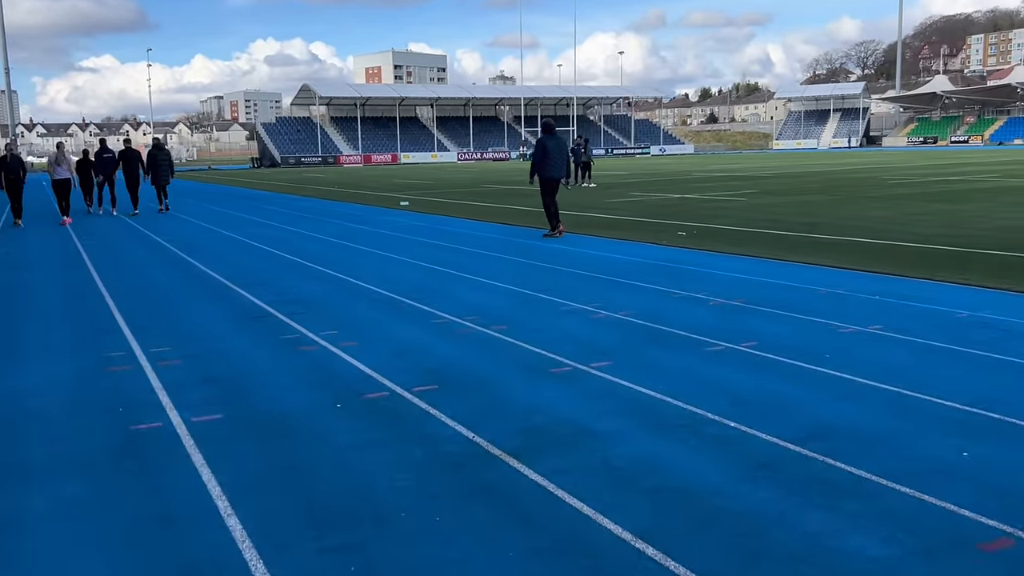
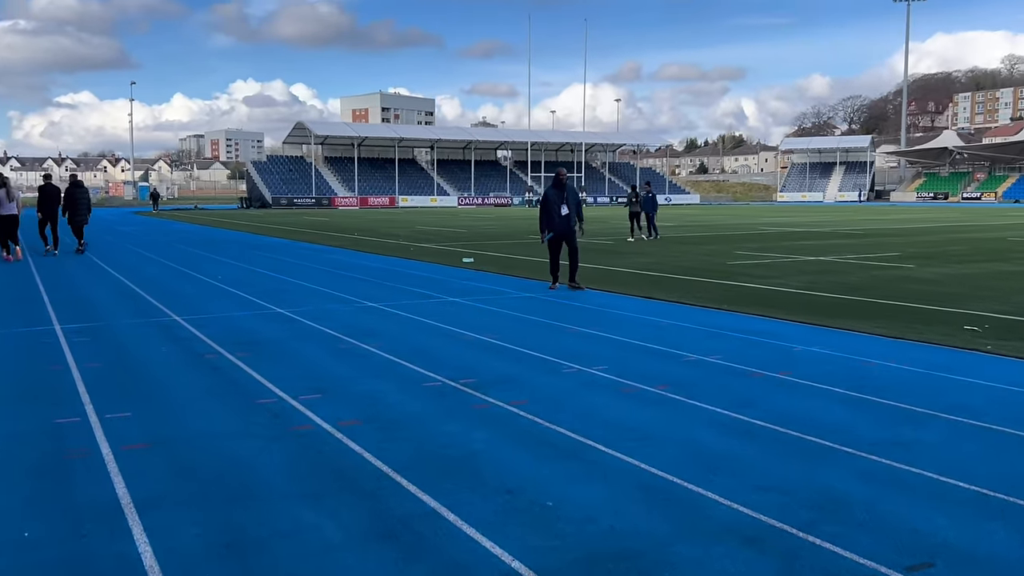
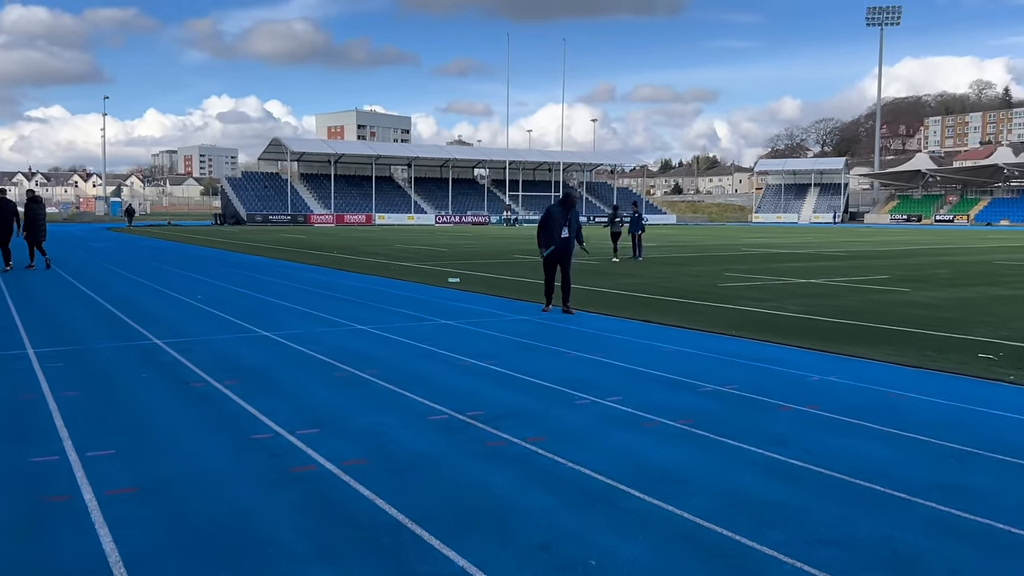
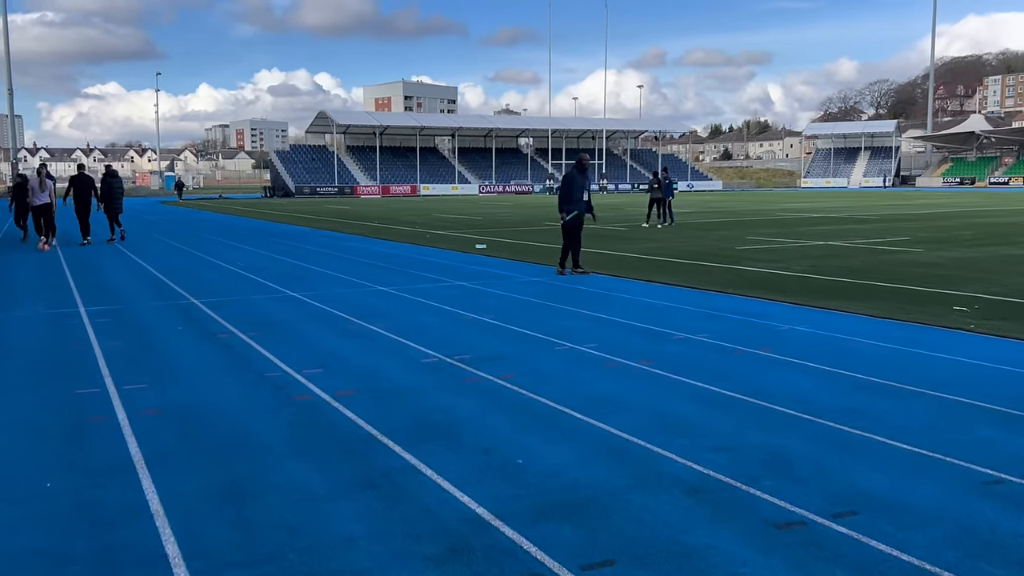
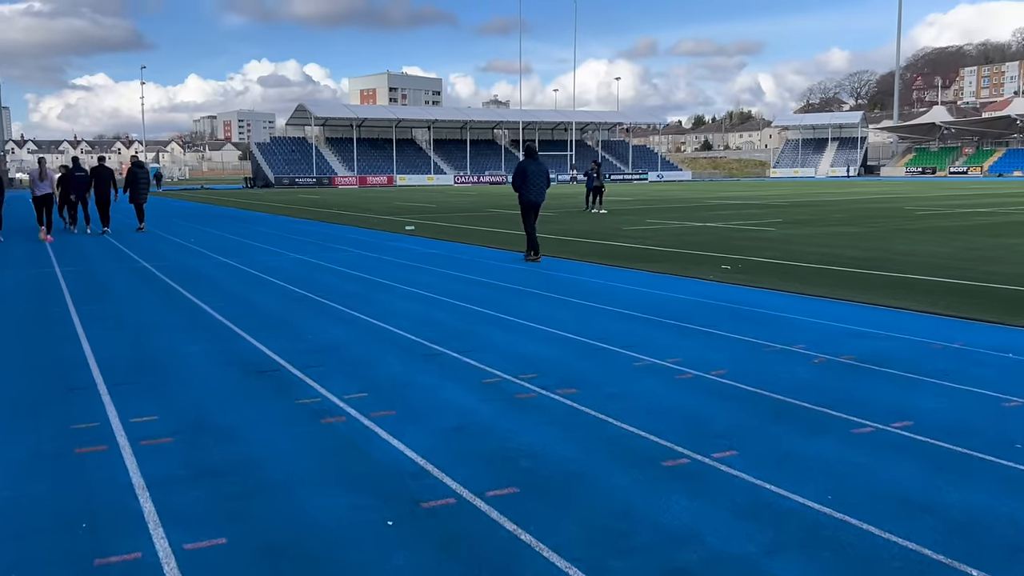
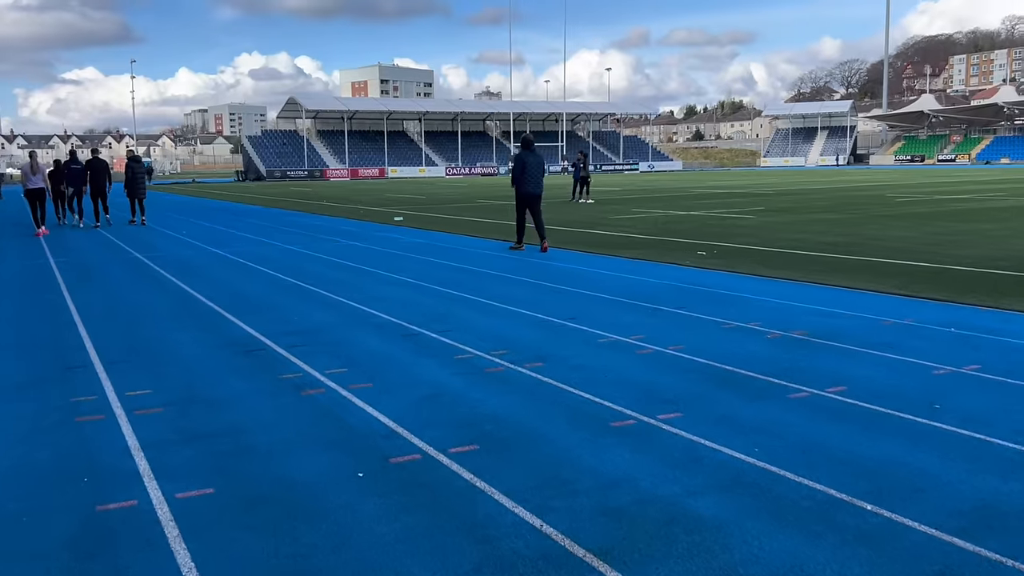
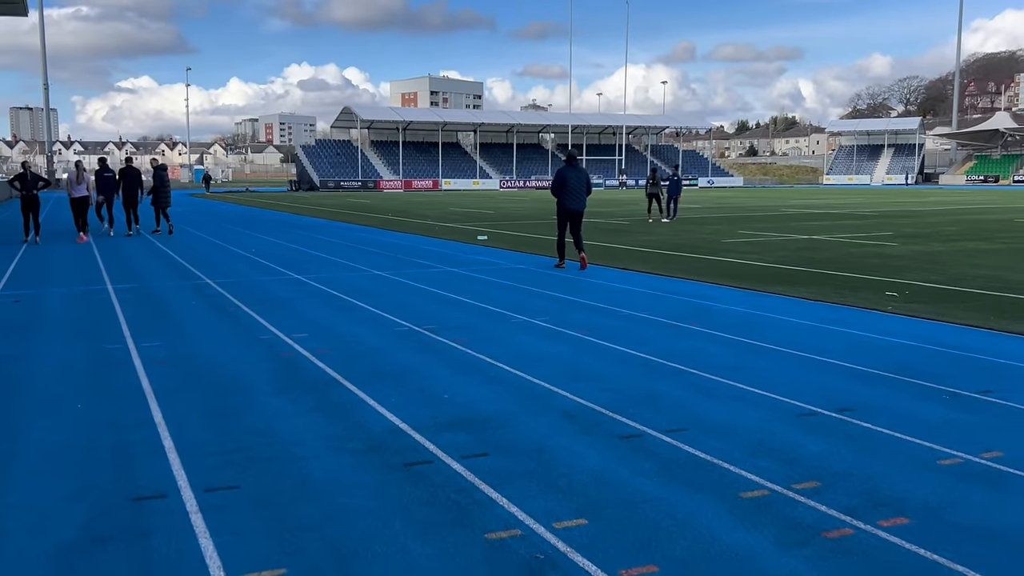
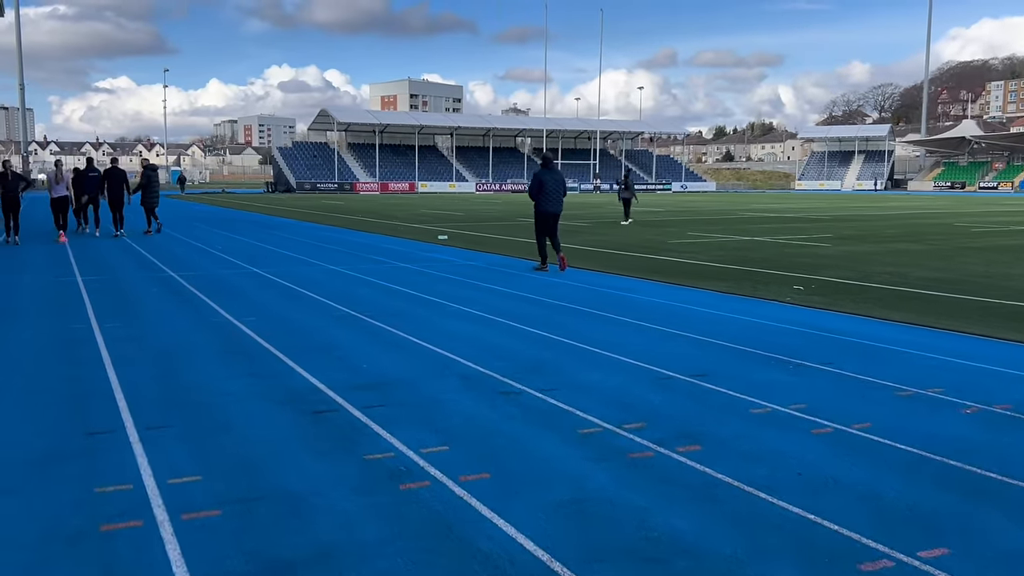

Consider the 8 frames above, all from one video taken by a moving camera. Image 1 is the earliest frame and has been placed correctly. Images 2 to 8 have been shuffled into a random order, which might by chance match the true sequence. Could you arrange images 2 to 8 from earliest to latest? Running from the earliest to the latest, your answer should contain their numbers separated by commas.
6, 5, 8, 7, 4, 2, 3
